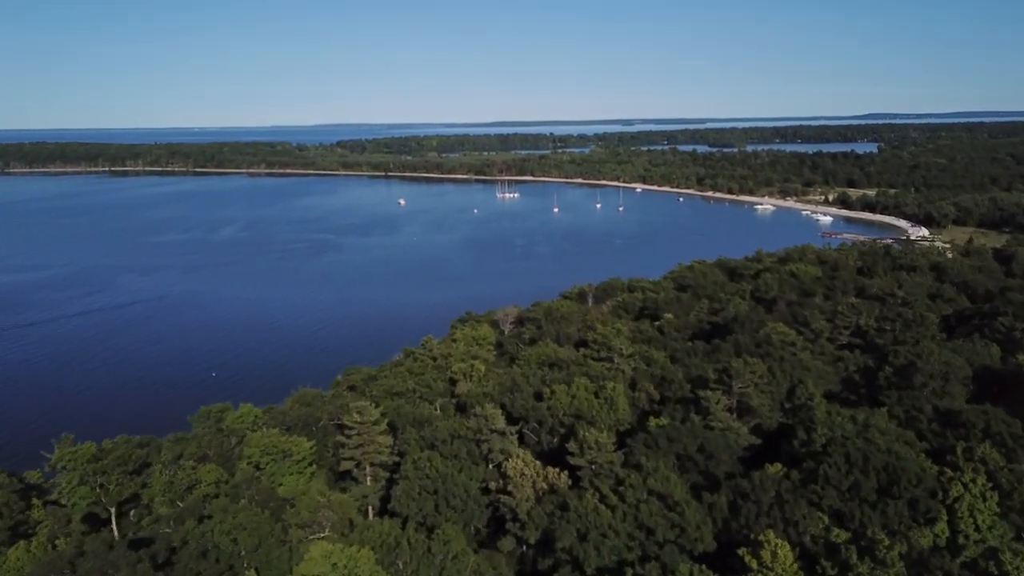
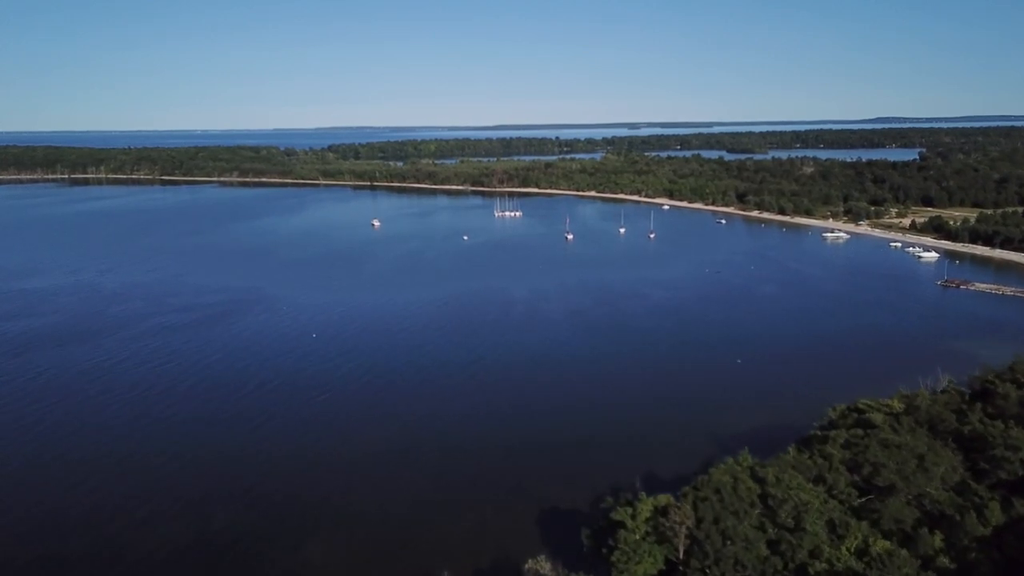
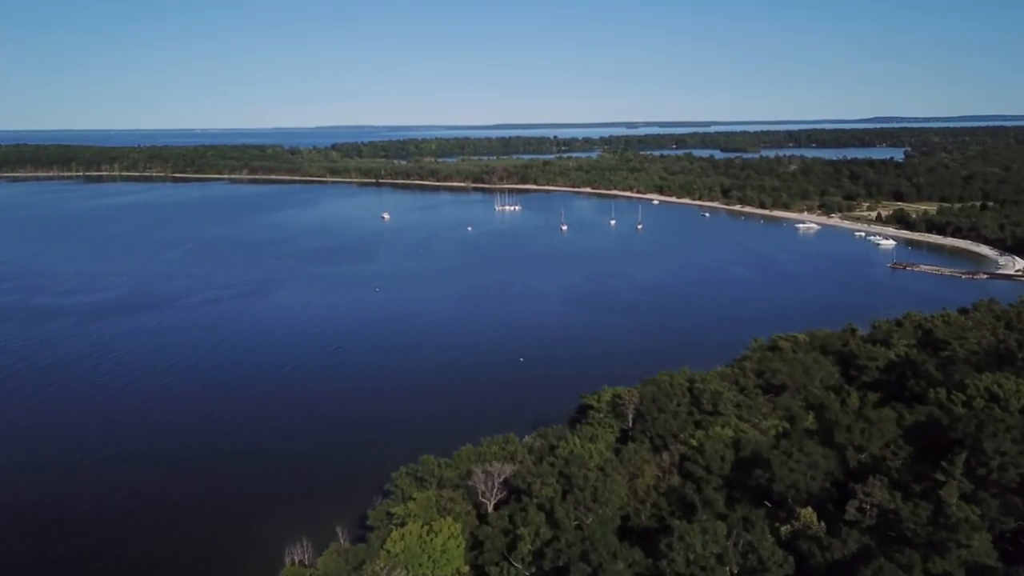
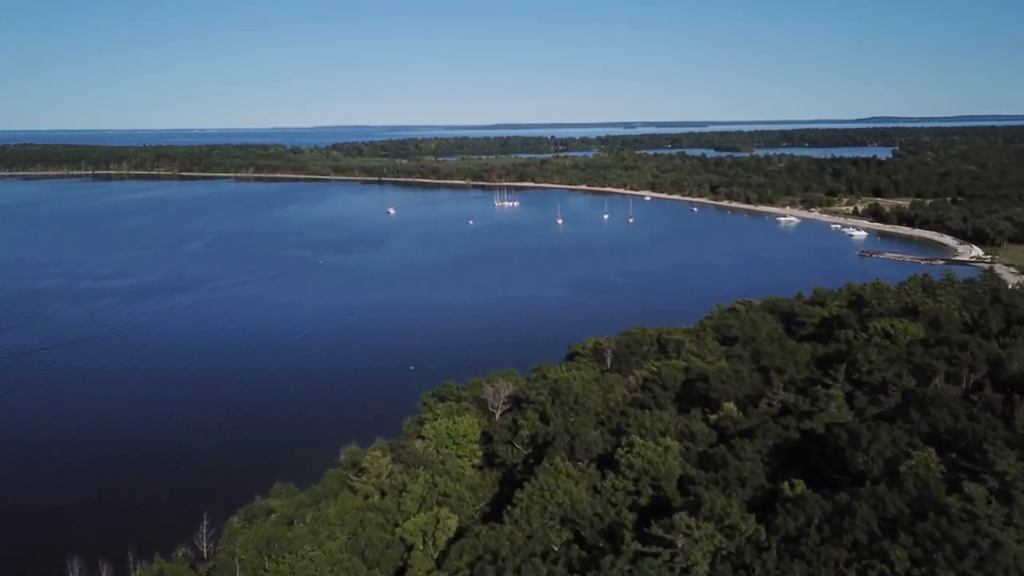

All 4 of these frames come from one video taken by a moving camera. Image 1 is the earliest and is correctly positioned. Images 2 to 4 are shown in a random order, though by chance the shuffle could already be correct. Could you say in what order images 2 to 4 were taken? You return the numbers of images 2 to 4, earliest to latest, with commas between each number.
4, 3, 2
